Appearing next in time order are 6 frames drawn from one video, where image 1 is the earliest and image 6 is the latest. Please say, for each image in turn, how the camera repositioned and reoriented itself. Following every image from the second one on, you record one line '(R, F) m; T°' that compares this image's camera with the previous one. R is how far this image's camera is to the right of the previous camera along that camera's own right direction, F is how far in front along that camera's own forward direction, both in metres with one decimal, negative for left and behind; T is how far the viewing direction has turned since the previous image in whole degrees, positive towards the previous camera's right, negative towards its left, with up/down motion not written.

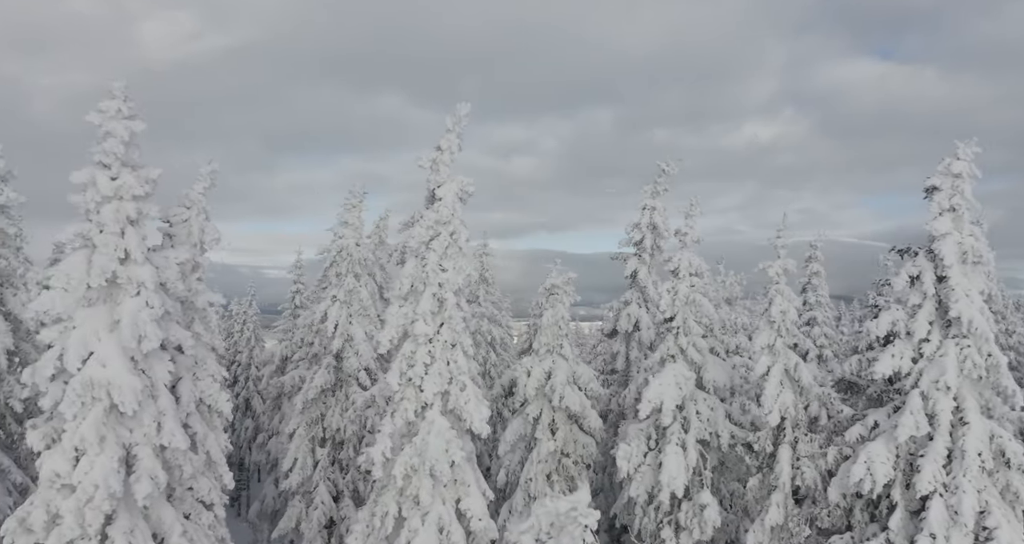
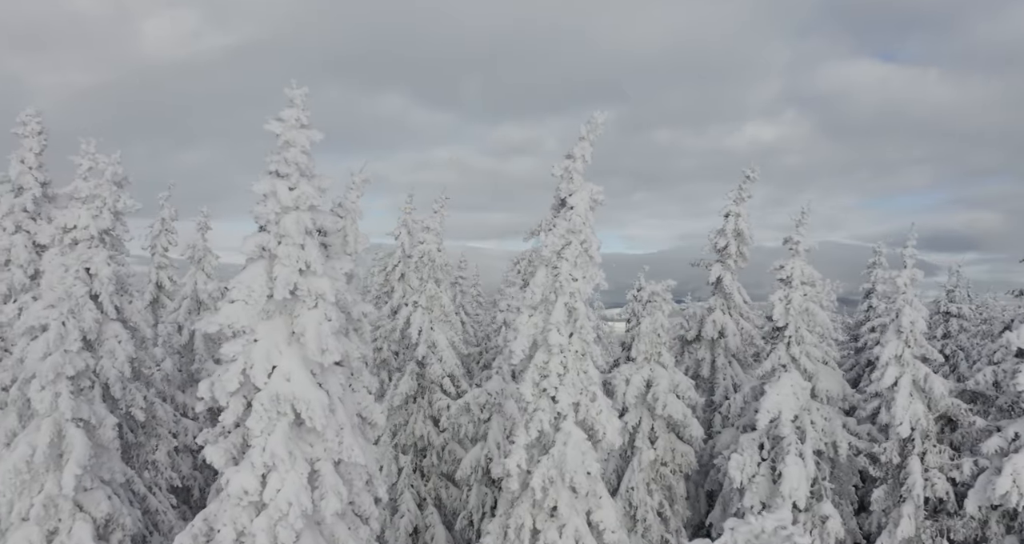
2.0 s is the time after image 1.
(-3.8, +0.2) m; 0°
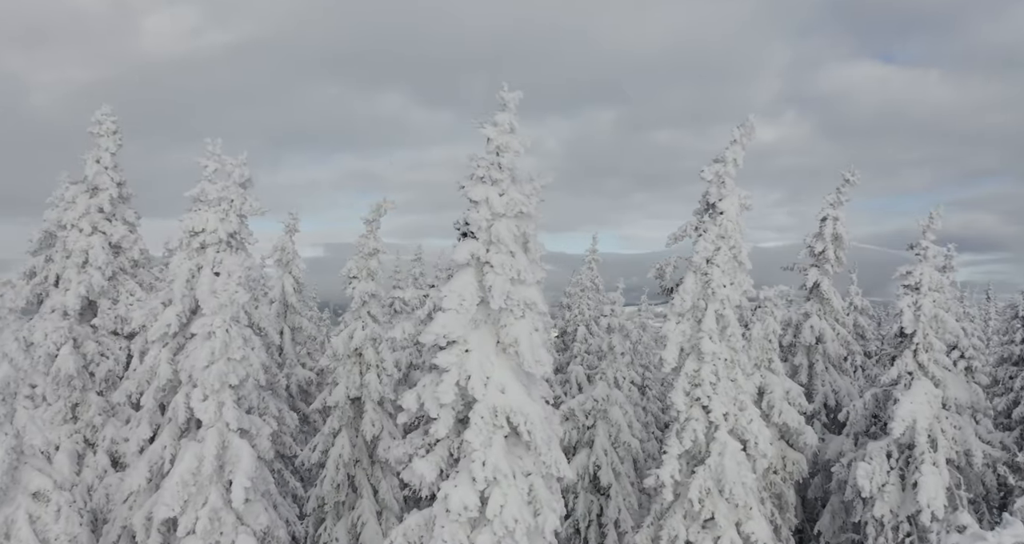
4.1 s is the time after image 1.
(-4.3, +0.5) m; +1°
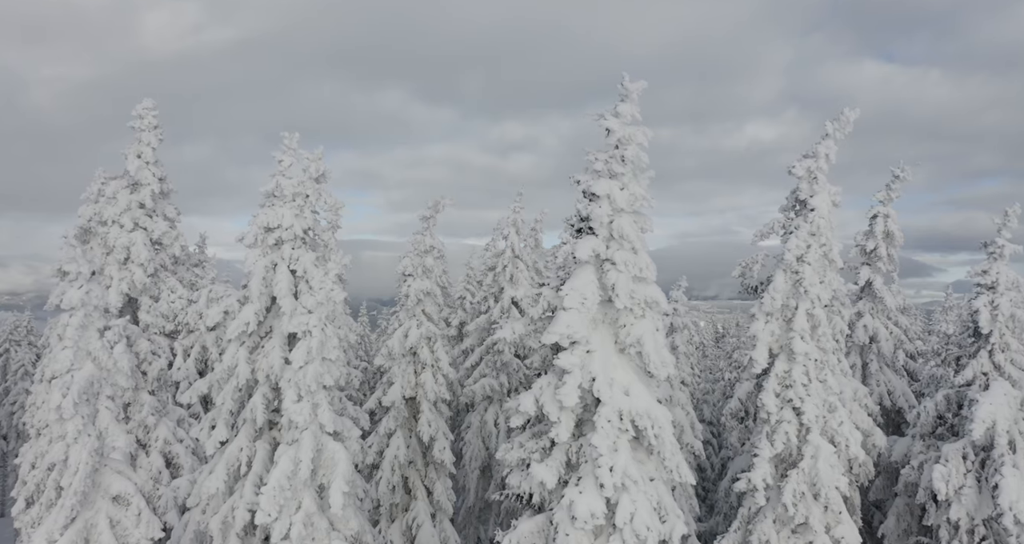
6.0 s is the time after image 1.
(-2.4, +0.5) m; 0°
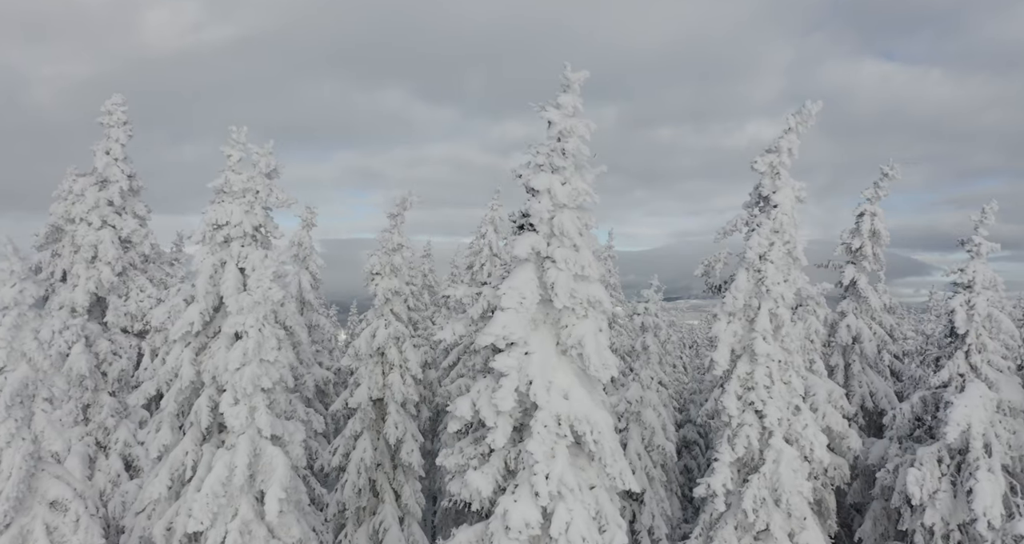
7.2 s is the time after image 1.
(+1.2, +0.6) m; 0°
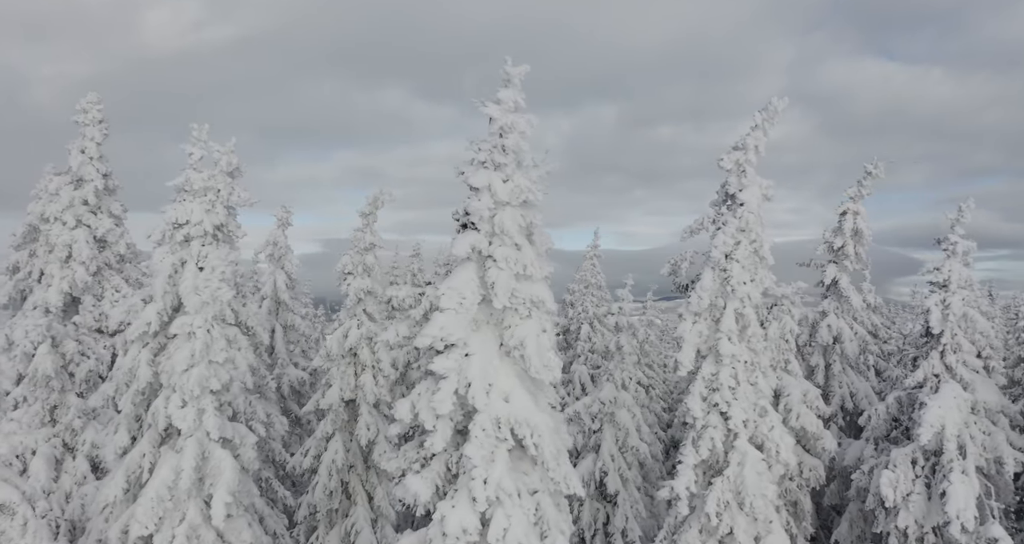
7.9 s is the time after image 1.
(+1.1, +0.3) m; 0°
